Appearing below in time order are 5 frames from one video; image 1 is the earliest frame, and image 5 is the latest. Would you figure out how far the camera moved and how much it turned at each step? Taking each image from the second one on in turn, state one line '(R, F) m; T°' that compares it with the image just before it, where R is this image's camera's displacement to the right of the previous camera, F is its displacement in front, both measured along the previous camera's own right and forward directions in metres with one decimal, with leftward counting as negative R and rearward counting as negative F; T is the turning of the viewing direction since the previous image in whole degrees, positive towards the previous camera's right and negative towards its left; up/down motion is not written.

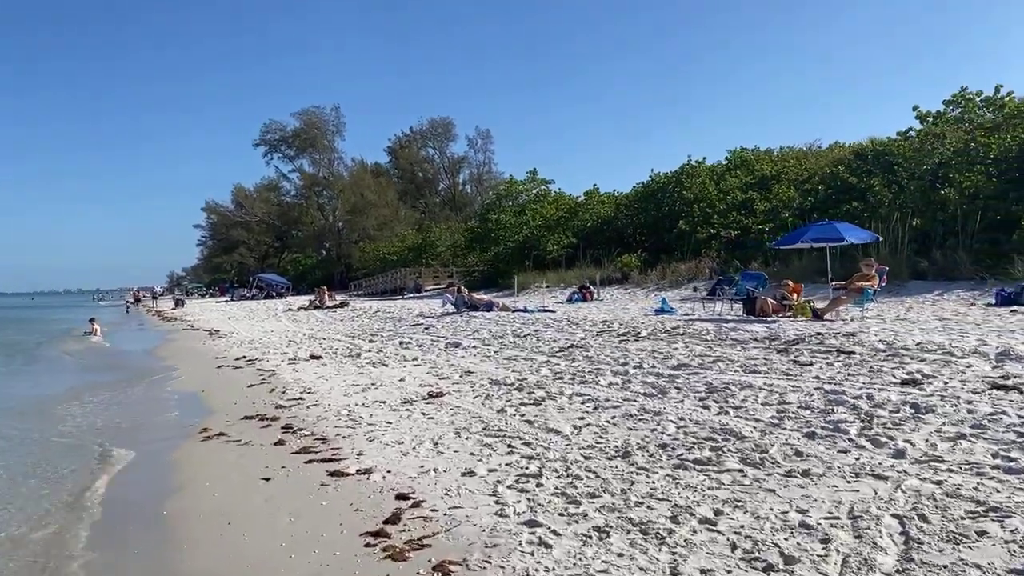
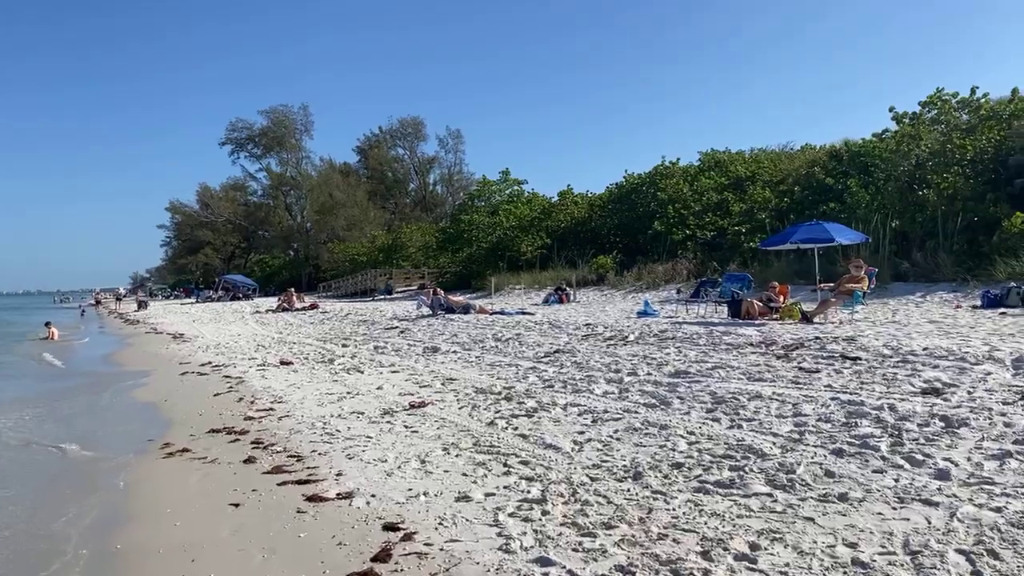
(-0.2, +0.5) m; +2°
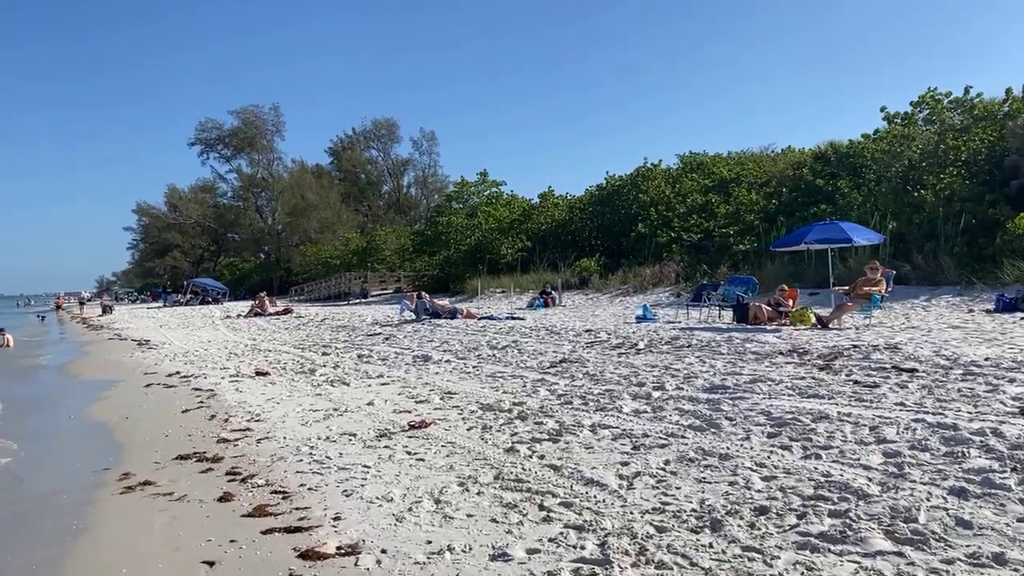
(-0.4, +1.0) m; +2°
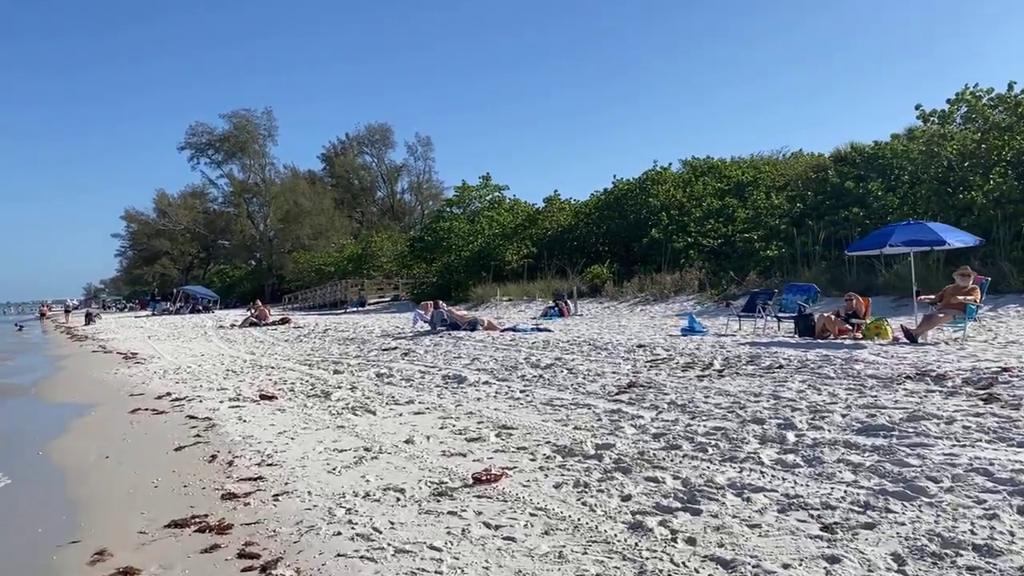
(-0.7, +1.6) m; +1°
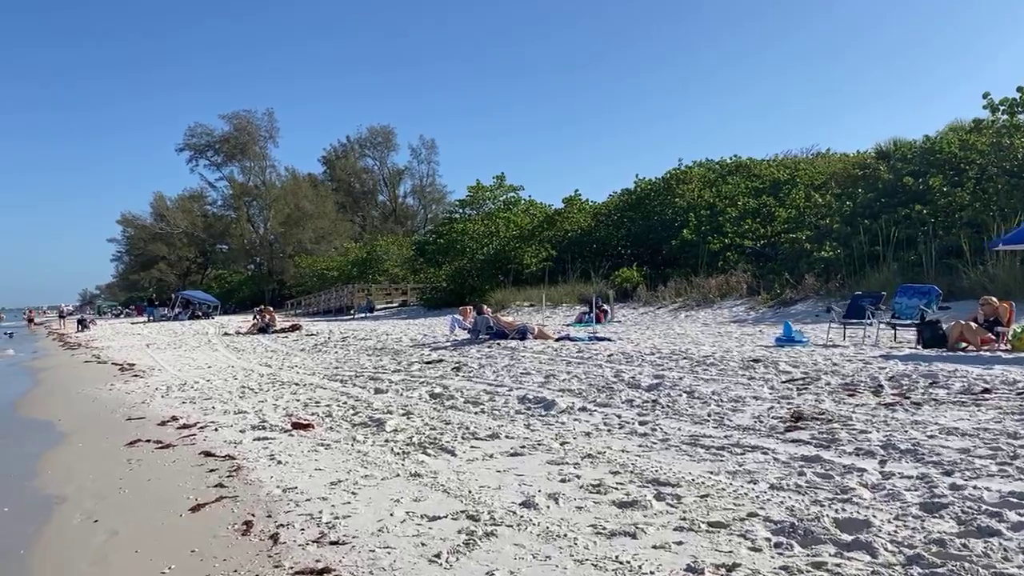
(-1.0, +2.0) m; 0°
